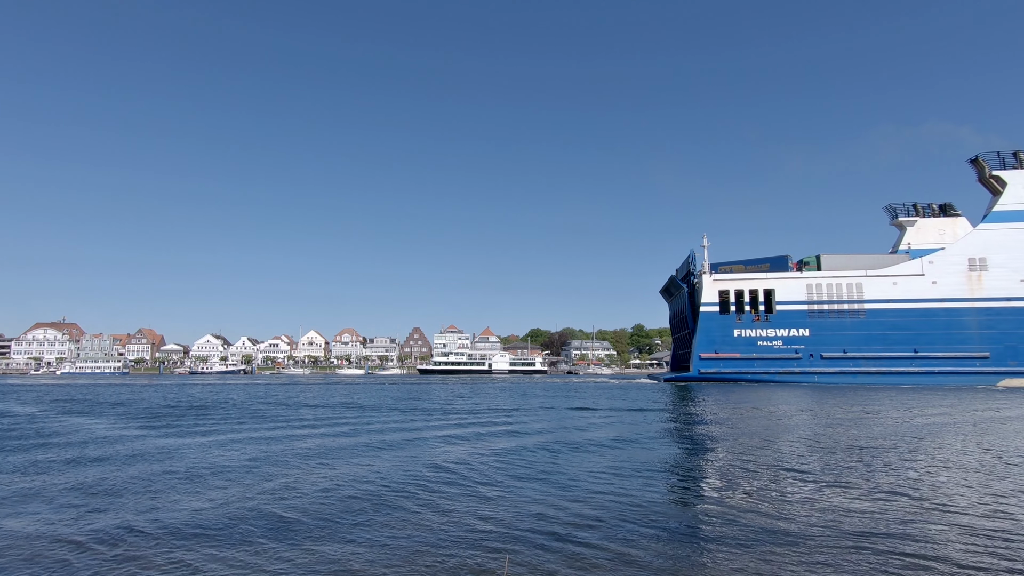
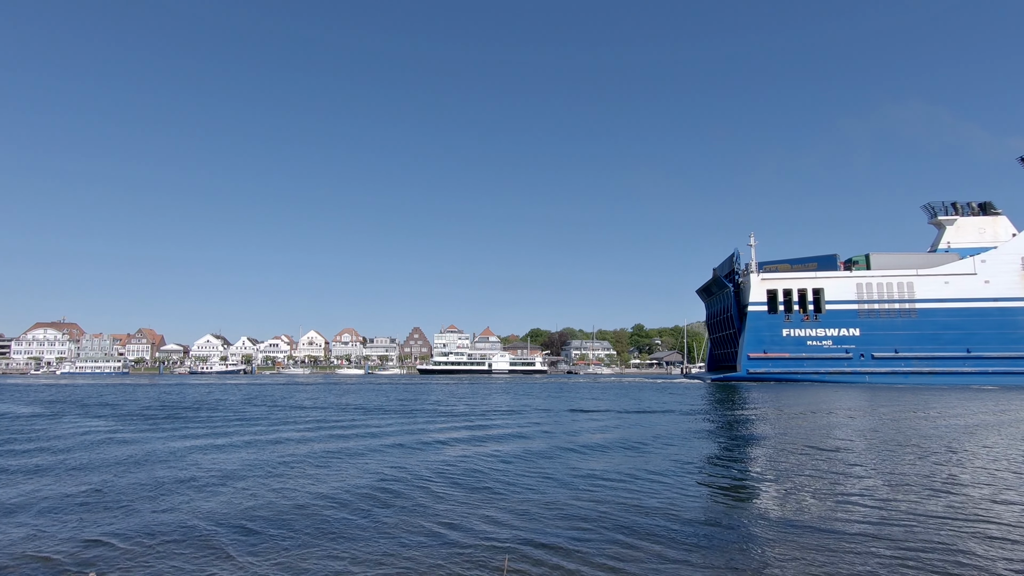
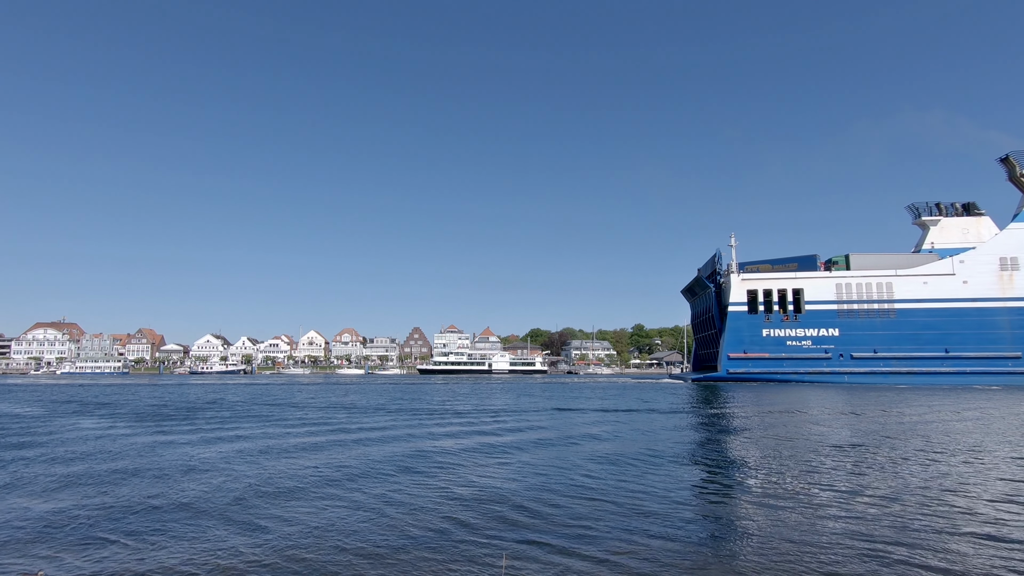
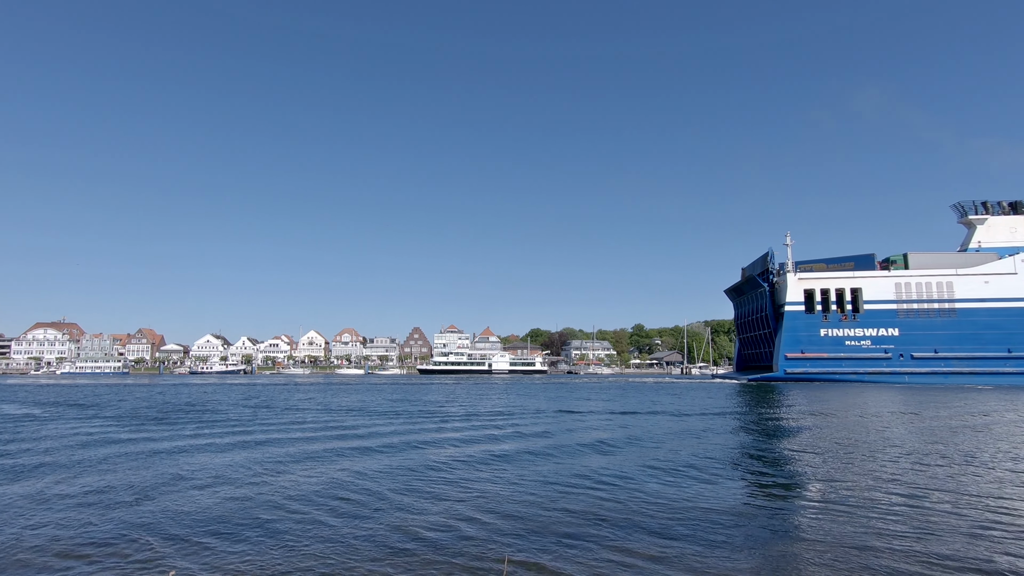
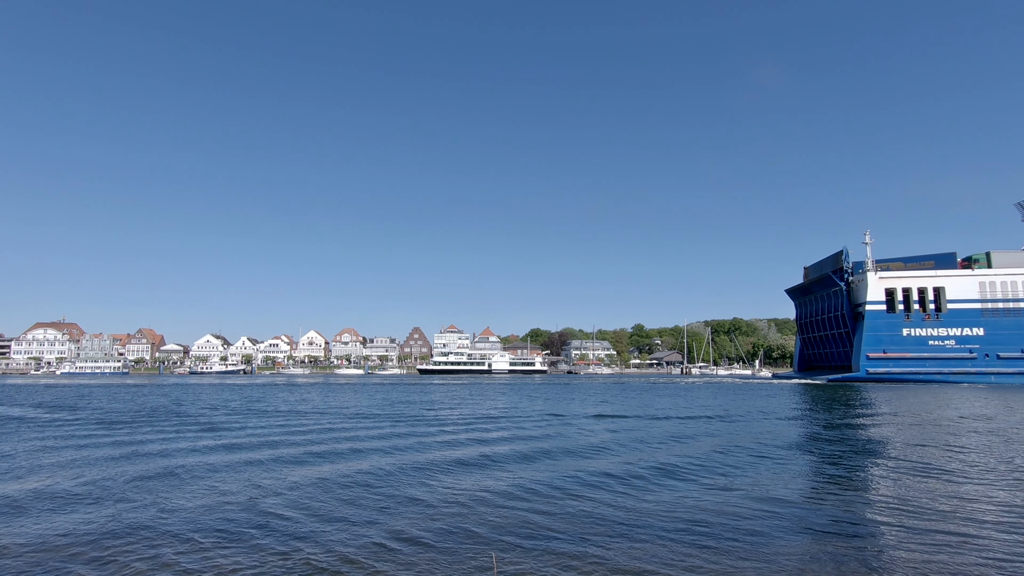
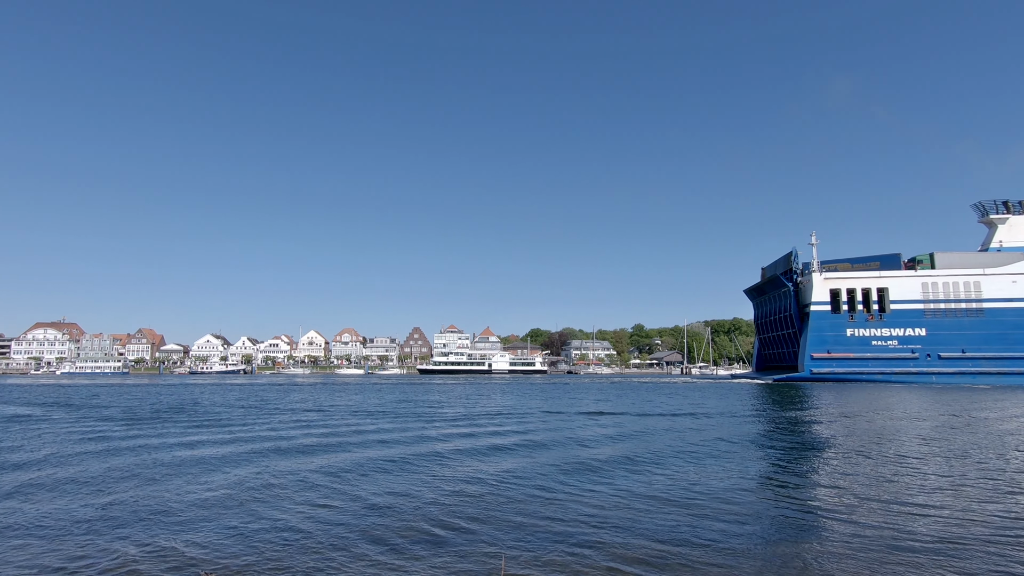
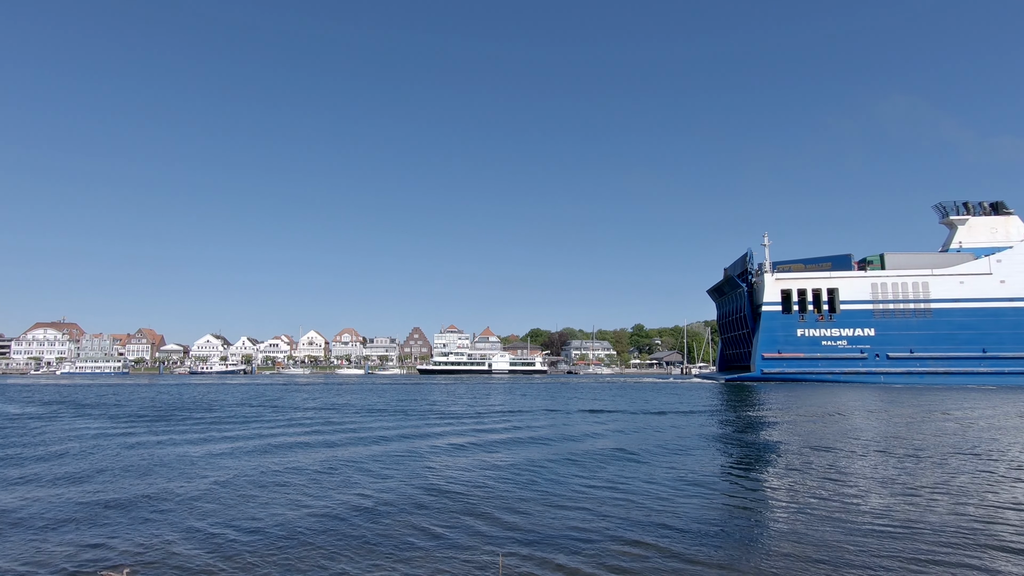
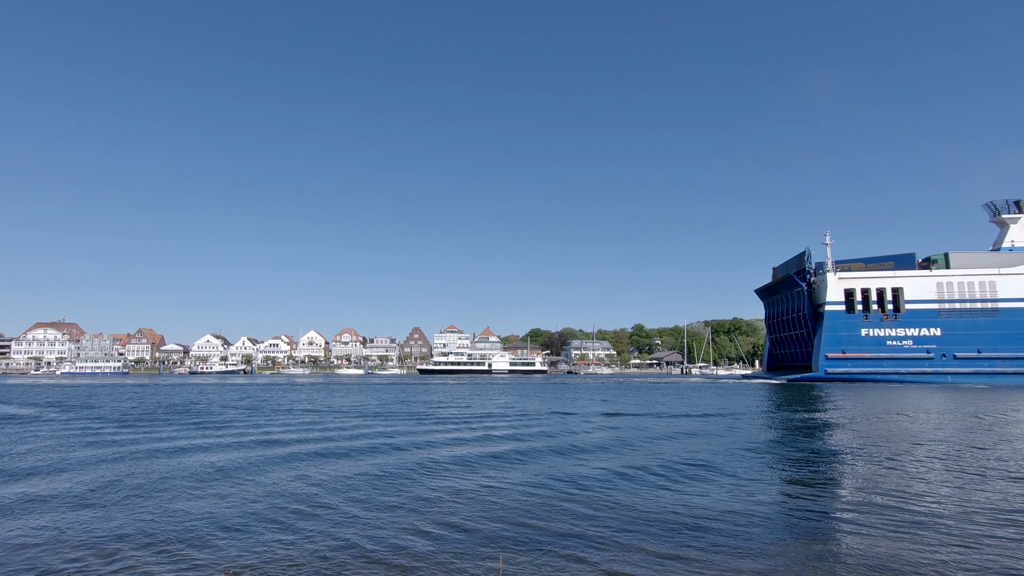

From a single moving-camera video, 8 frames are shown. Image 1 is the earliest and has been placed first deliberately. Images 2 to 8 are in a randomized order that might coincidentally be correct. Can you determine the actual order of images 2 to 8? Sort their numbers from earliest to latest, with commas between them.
3, 2, 7, 4, 6, 8, 5
